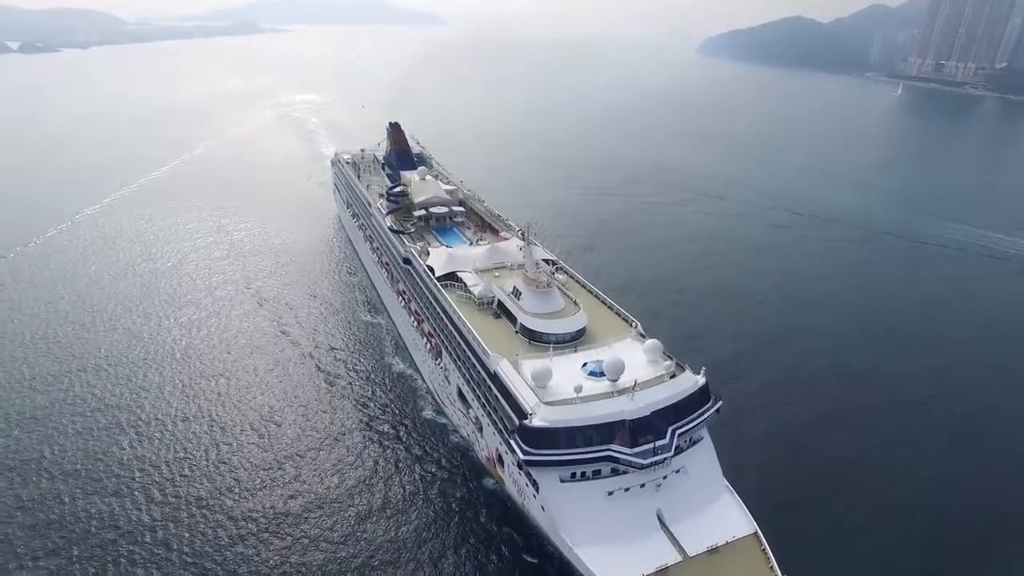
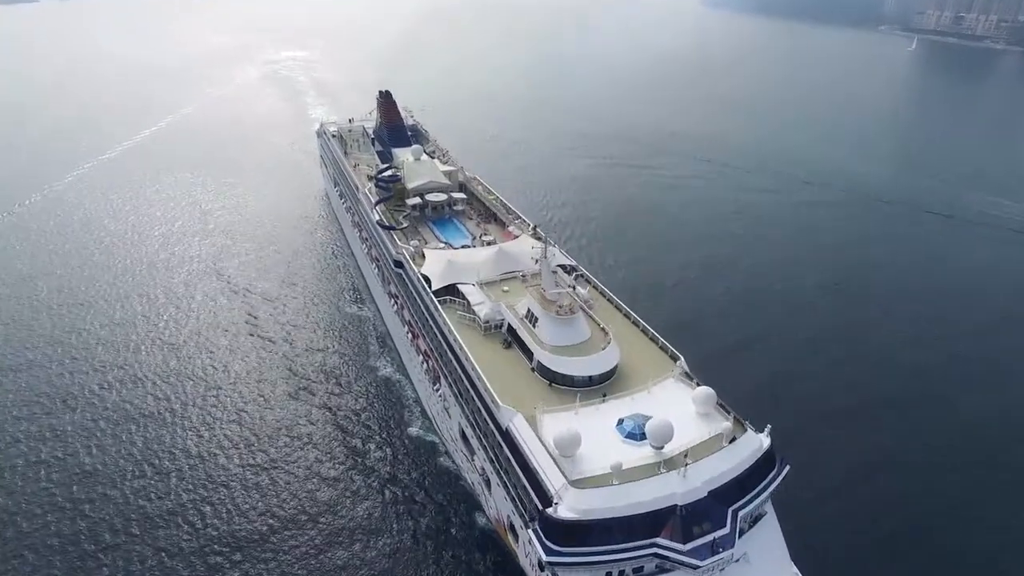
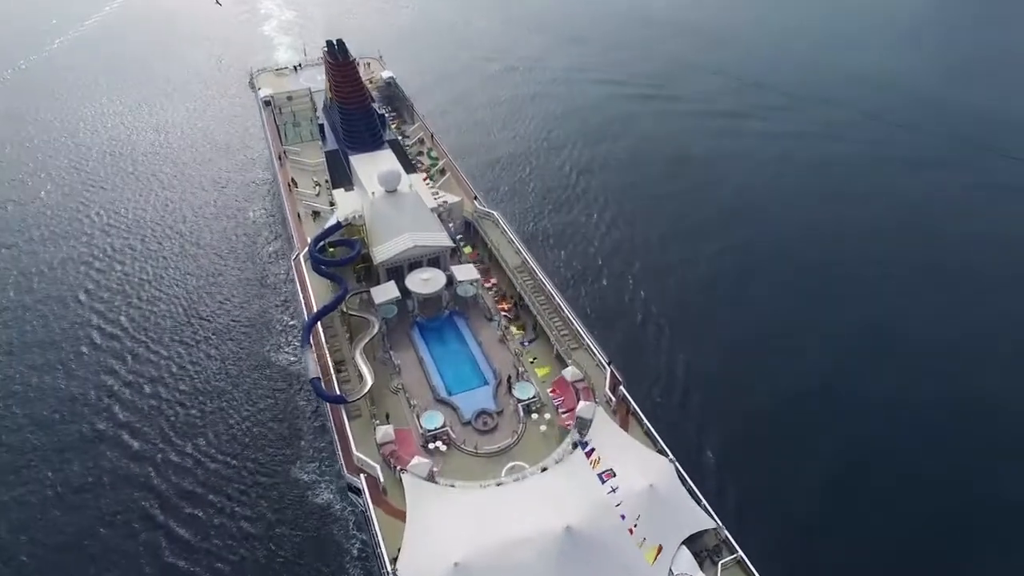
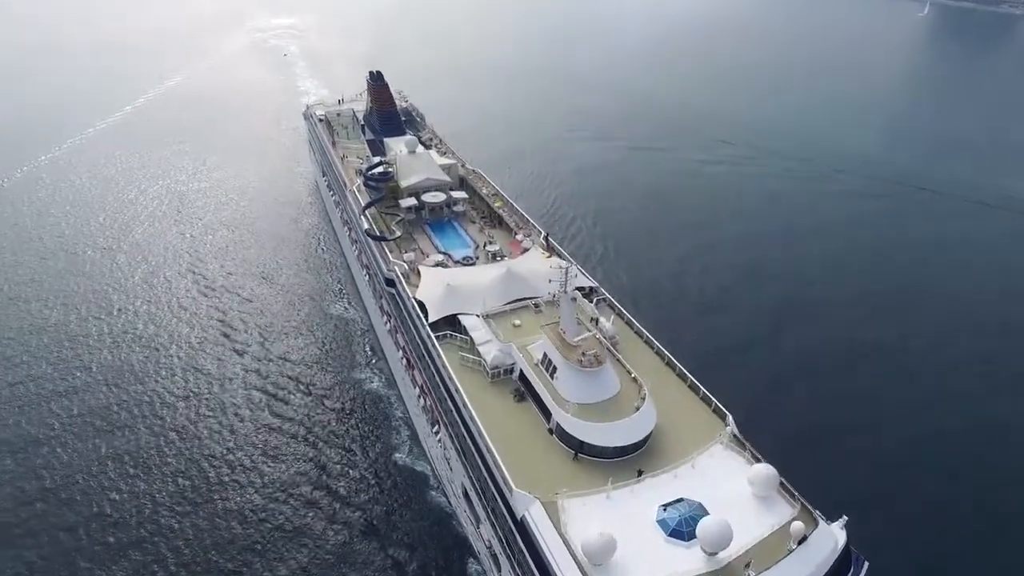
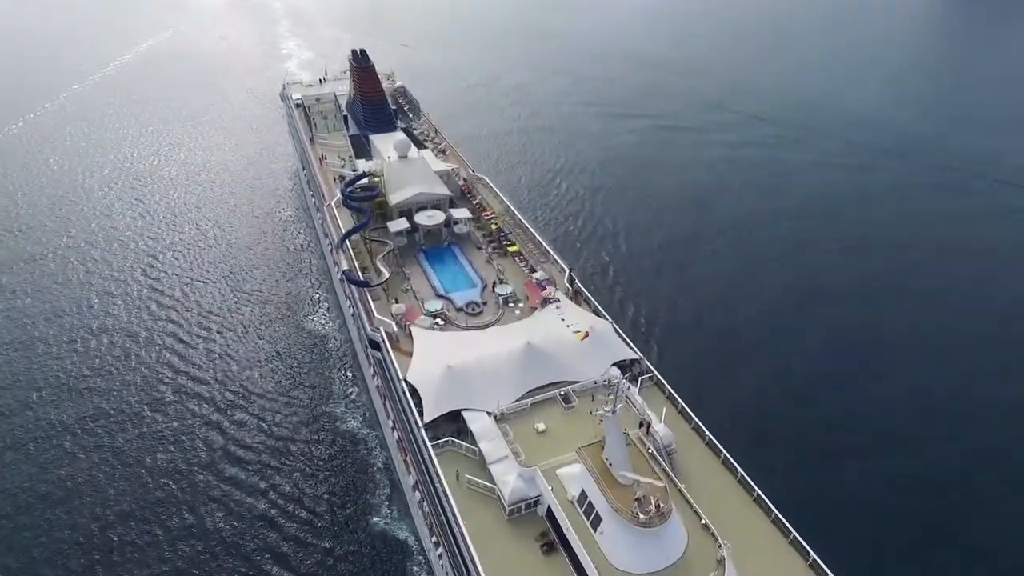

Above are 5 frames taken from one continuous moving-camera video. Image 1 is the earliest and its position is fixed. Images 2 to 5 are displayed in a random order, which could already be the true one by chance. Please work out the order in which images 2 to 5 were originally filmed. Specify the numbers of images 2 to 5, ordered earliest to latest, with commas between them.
2, 4, 5, 3
